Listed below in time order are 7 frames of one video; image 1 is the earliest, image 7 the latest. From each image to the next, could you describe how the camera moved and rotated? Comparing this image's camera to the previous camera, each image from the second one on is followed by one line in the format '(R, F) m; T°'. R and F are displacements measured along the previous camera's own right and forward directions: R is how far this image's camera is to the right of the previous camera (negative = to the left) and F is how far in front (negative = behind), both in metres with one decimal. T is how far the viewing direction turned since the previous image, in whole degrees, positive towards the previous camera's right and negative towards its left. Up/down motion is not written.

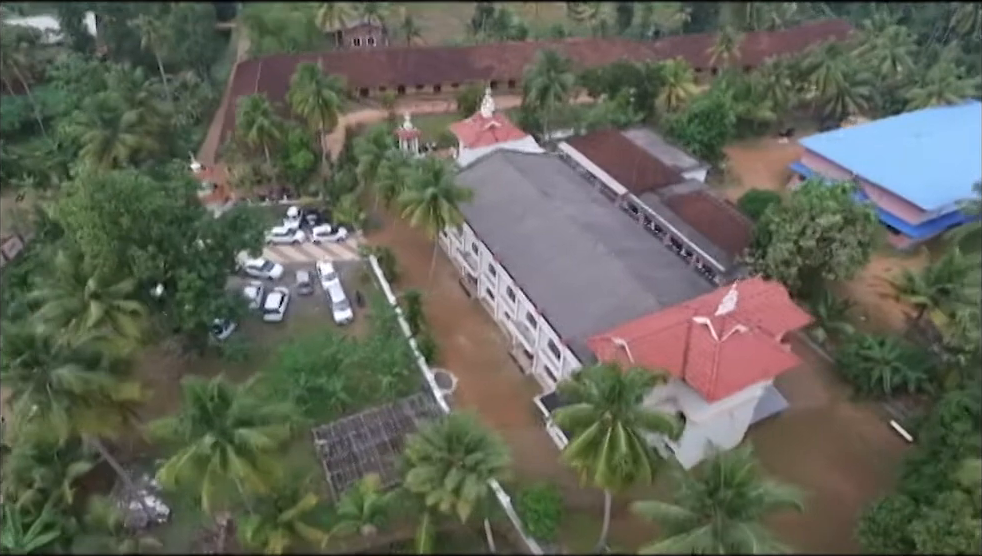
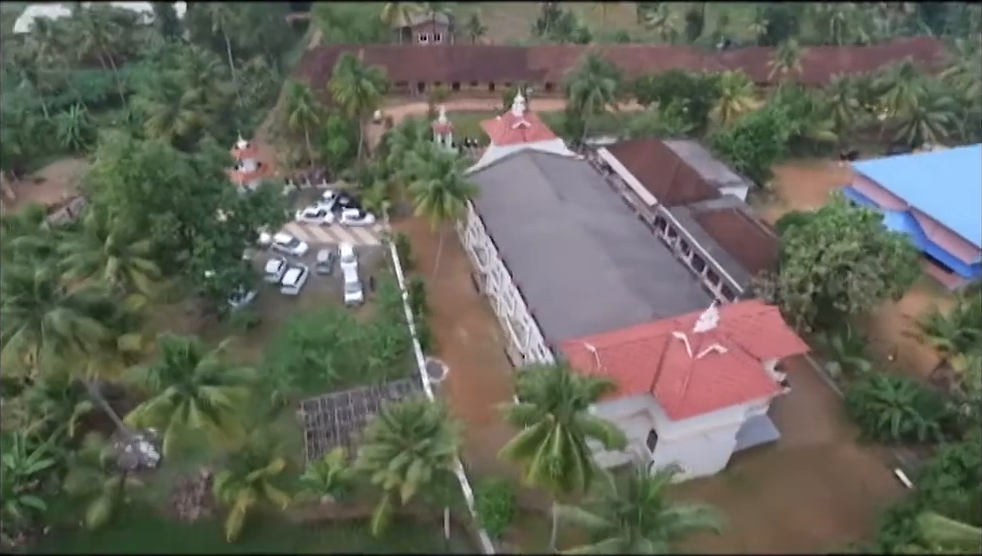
(+4.5, -0.1) m; -7°
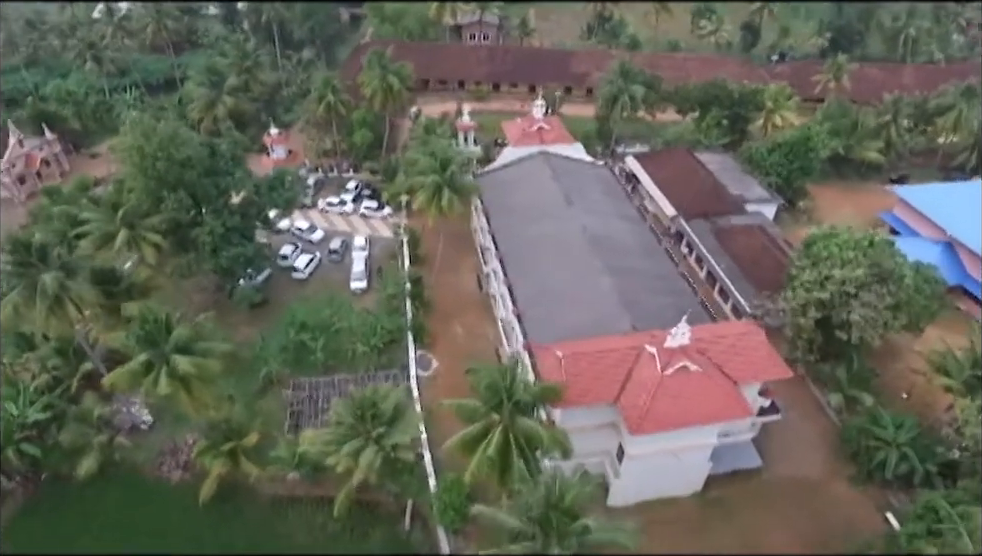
(+3.9, +0.1) m; -6°
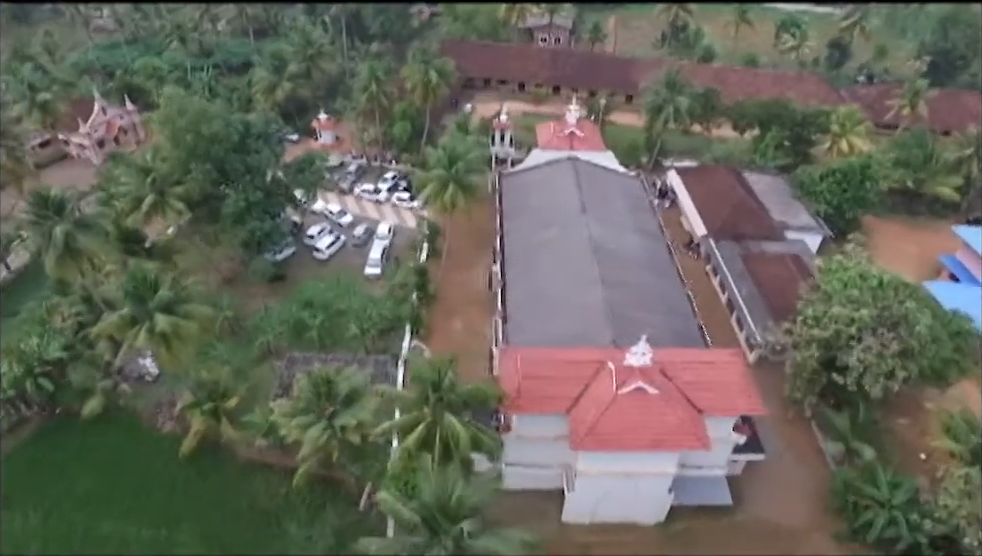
(+5.1, +0.4) m; -8°
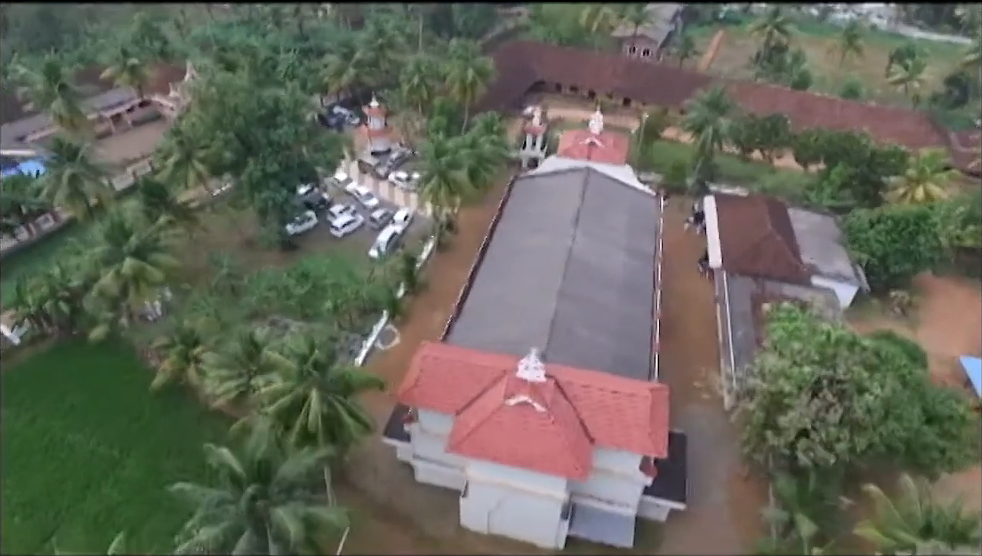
(+8.5, +0.8) m; -11°
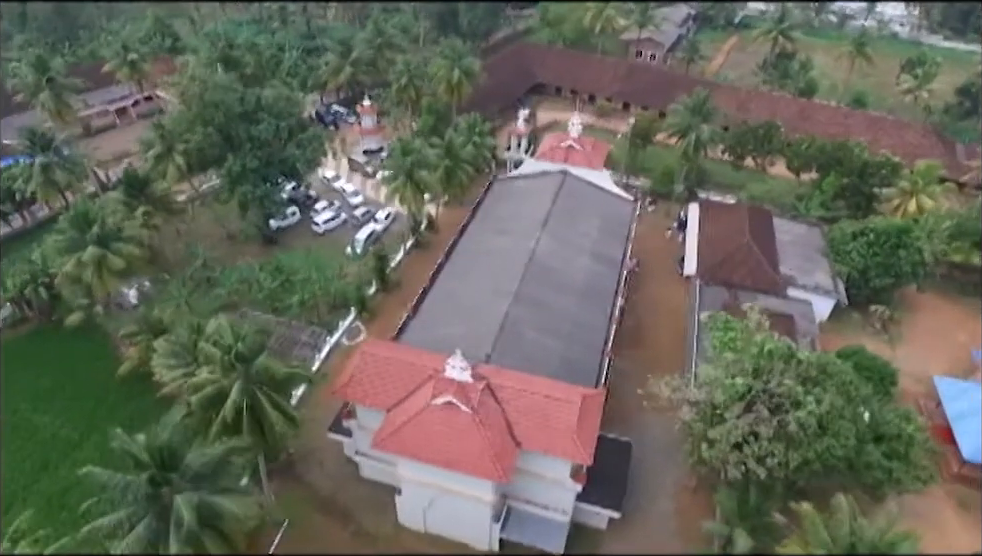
(+3.9, +0.1) m; -3°
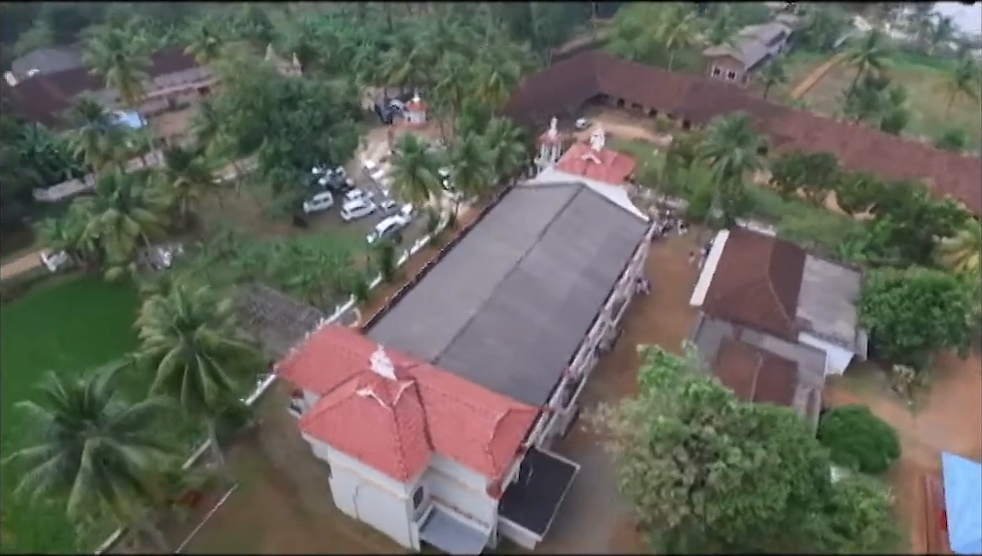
(+6.3, +0.5) m; -9°
